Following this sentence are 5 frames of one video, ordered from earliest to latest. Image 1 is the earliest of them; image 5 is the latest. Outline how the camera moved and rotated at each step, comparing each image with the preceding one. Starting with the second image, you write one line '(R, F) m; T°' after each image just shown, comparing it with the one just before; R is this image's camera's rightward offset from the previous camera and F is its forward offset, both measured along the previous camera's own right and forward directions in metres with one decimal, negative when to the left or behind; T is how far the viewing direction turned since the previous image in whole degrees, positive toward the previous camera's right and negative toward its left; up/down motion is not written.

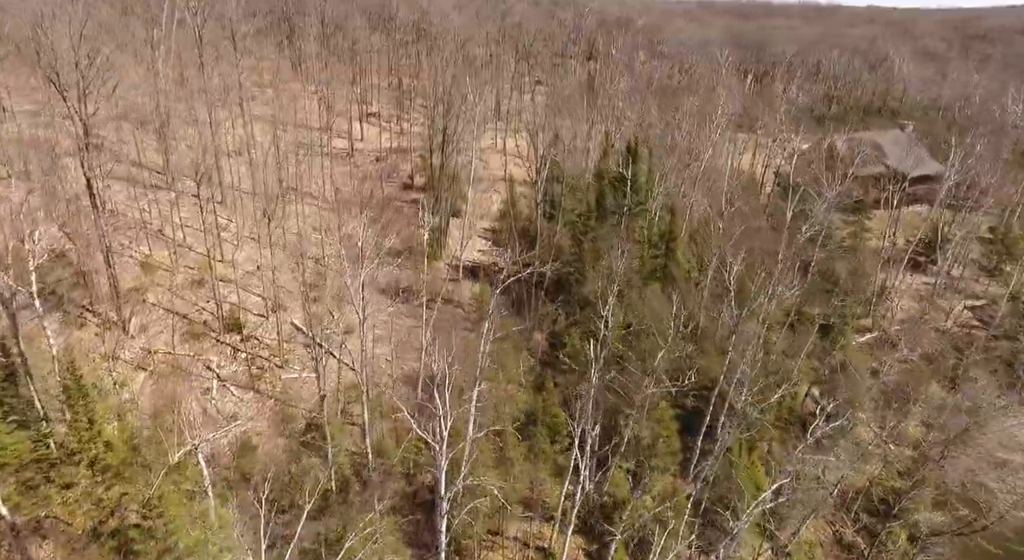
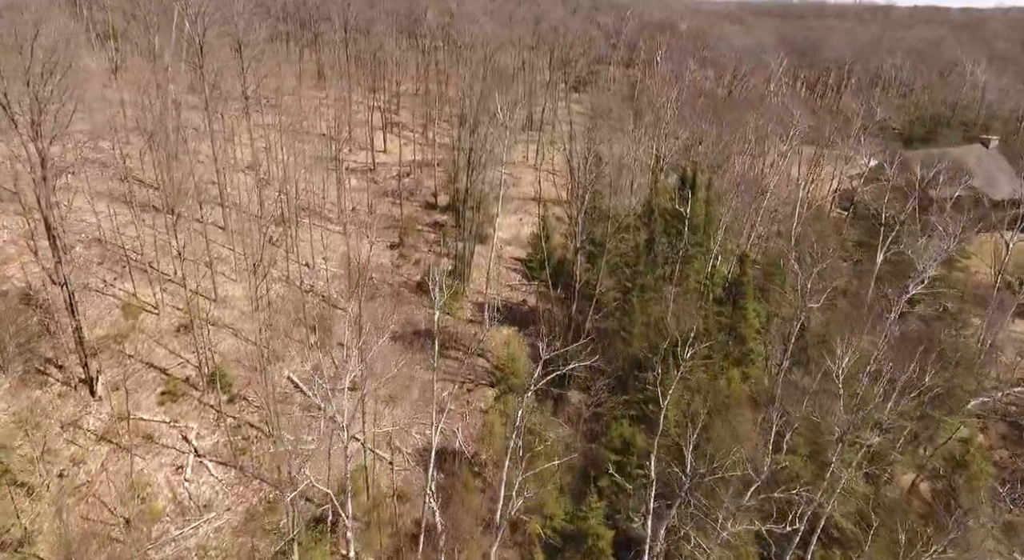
(-0.1, +4.3) m; -3°
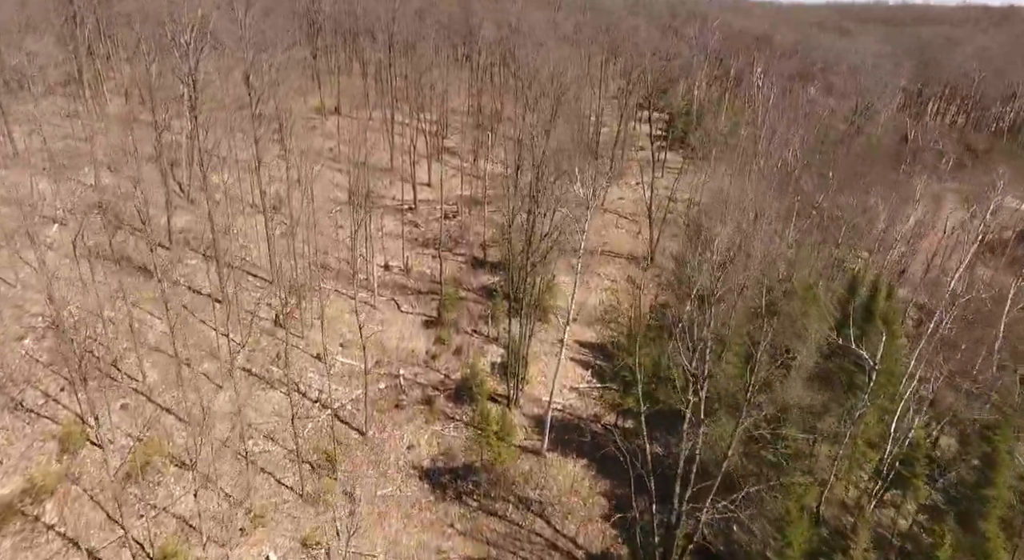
(-0.7, +7.7) m; -4°
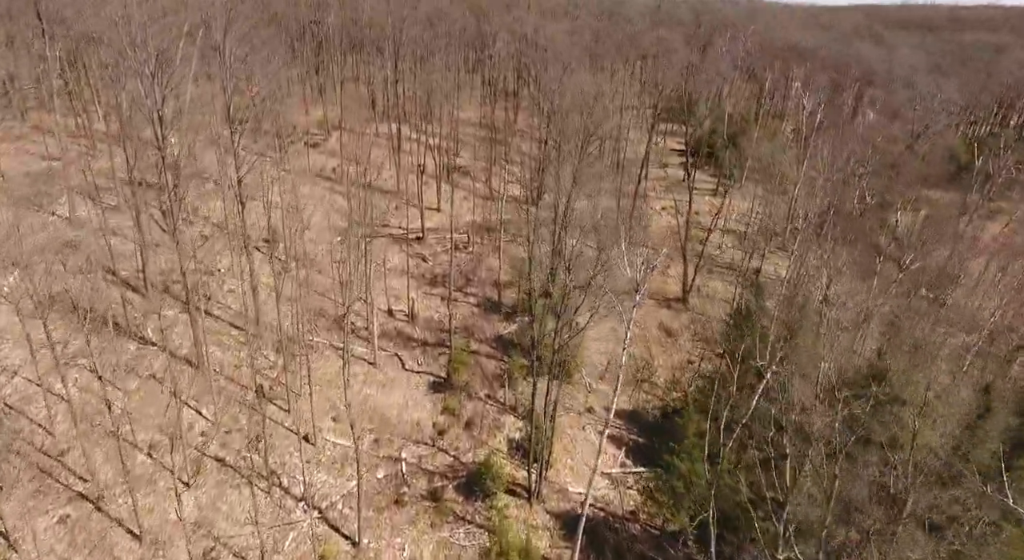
(-0.3, +3.9) m; -1°
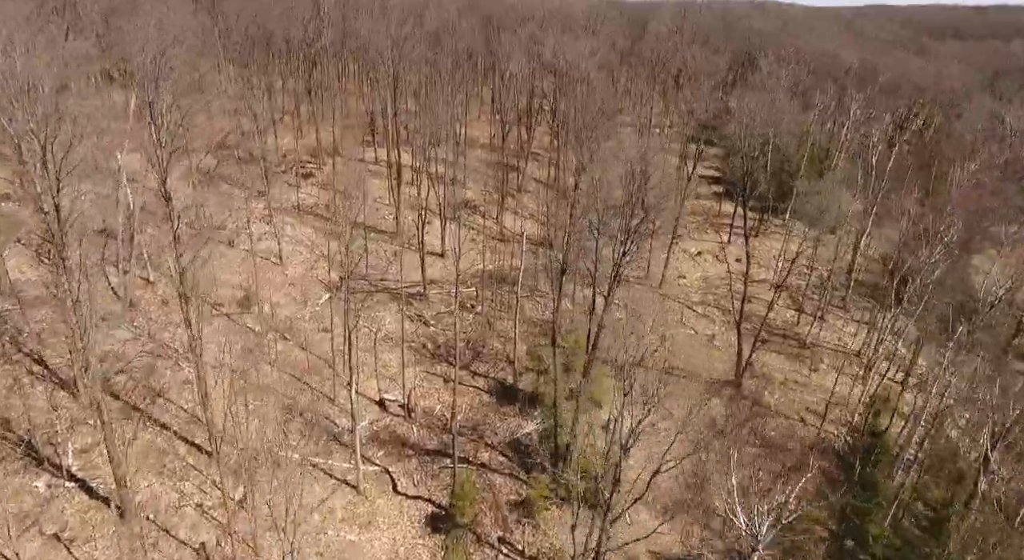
(-0.3, +5.7) m; -1°
